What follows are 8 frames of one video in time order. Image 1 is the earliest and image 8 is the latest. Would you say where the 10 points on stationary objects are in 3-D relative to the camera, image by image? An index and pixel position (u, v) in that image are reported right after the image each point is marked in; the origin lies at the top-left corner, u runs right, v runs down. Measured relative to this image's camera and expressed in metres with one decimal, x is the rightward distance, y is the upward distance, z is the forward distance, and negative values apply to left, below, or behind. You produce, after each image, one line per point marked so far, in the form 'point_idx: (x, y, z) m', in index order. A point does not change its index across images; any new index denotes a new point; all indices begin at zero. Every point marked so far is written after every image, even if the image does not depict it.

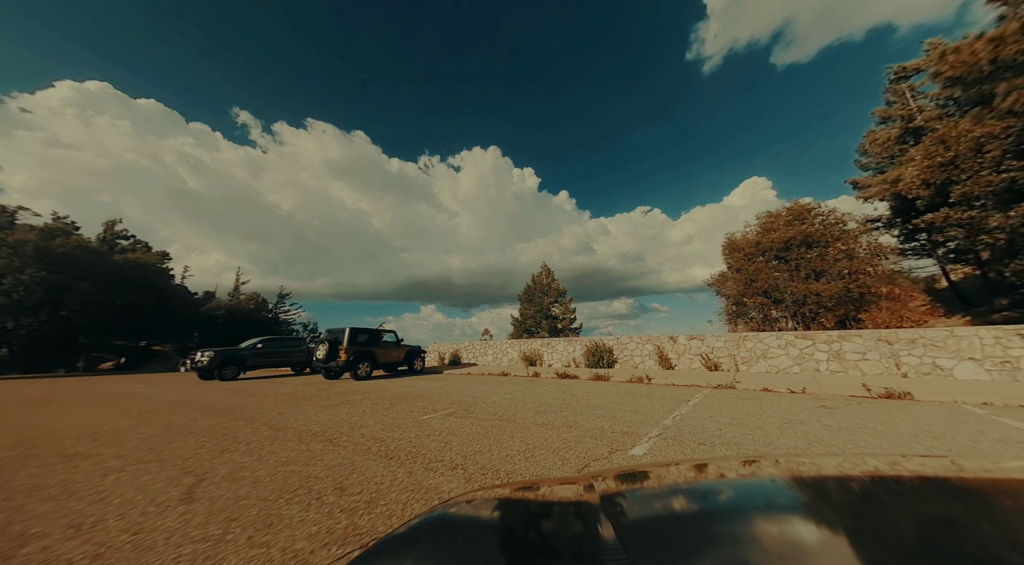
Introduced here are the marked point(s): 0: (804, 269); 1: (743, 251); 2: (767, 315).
0: (+14.6, +1.2, +13.2) m
1: (+13.5, +2.4, +15.6) m
2: (+13.8, -1.6, +14.4) m
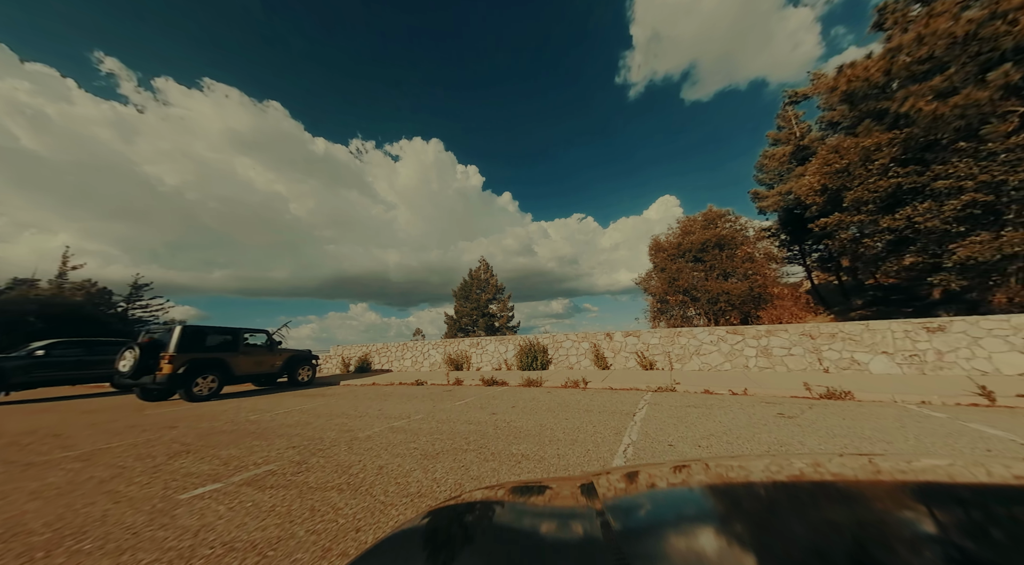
0: (+11.3, +1.1, +14.8) m
1: (+9.7, +2.3, +17.0) m
2: (+10.2, -1.6, +15.9) m
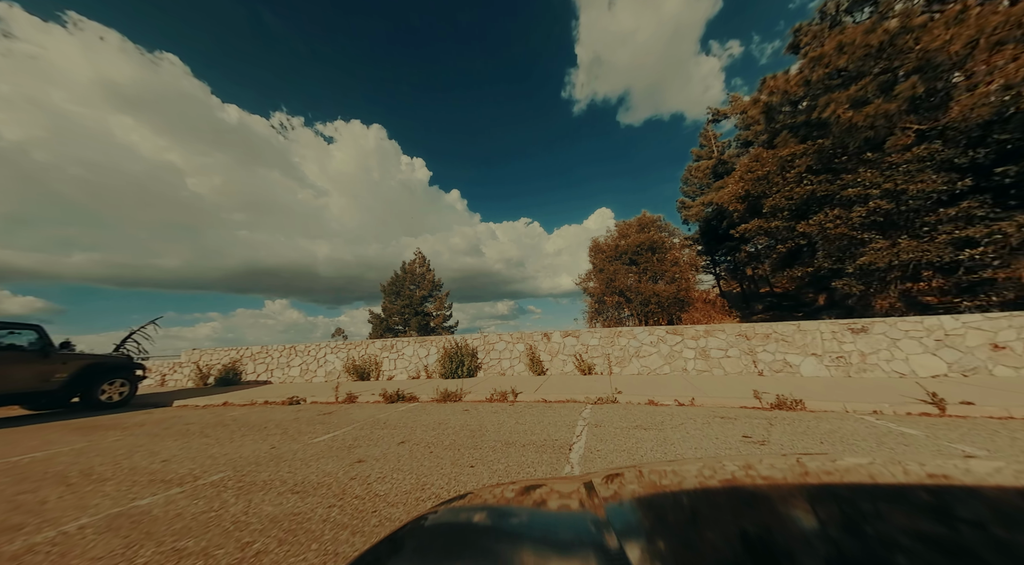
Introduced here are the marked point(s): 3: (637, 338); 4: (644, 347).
0: (+8.0, +0.8, +15.8) m
1: (+6.1, +2.1, +17.6) m
2: (+6.6, -1.8, +16.6) m
3: (+4.2, -1.9, +9.0) m
4: (+4.4, -2.1, +8.8) m
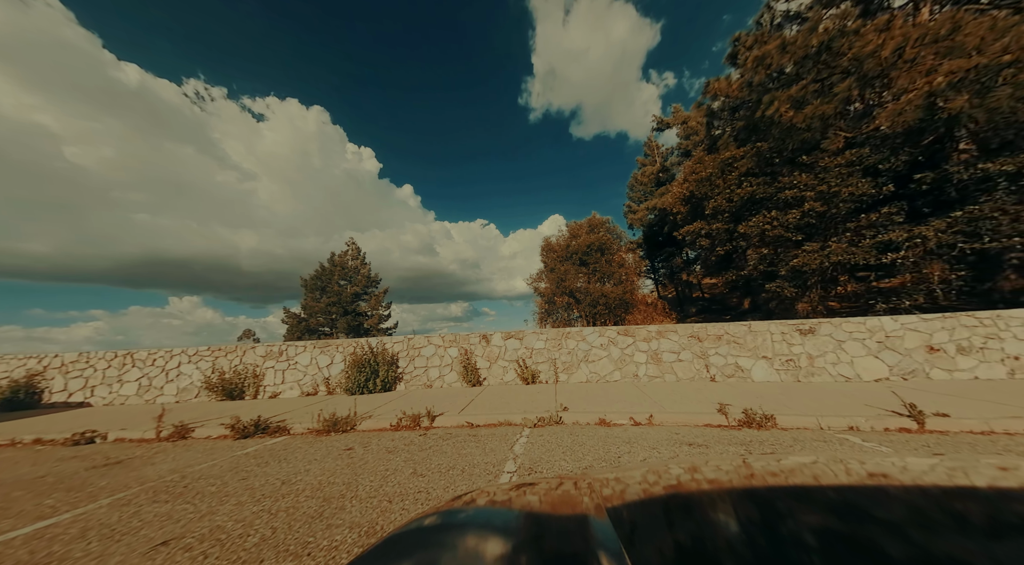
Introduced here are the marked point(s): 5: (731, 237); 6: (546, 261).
0: (+5.0, +0.7, +16.1) m
1: (+2.9, +2.0, +17.6) m
2: (+3.5, -1.9, +16.6) m
3: (+2.4, -1.9, +8.7) m
4: (+2.6, -2.1, +8.6) m
5: (+9.1, +2.5, +10.1) m
6: (+2.3, +1.6, +18.3) m
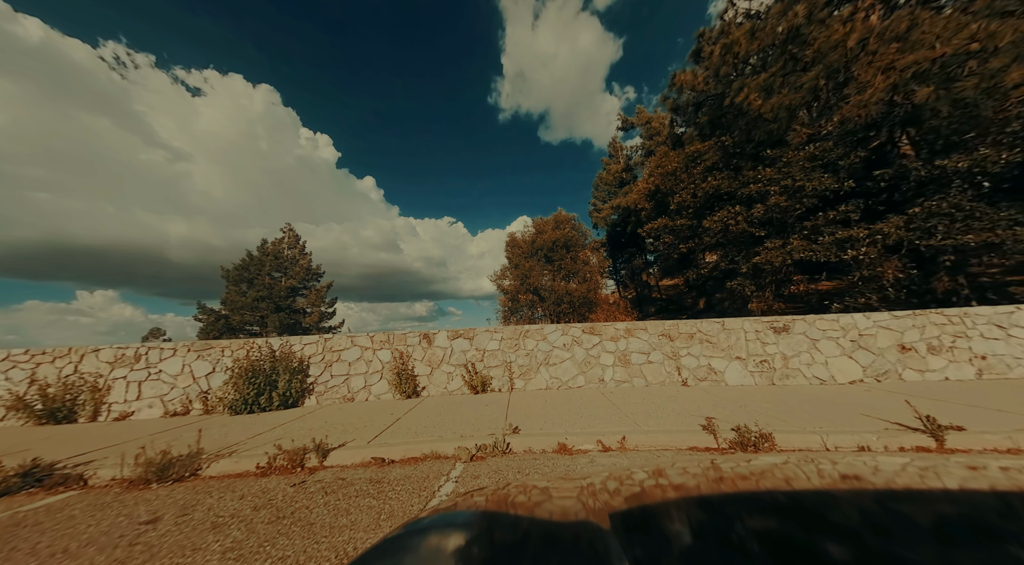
0: (+2.9, +0.7, +16.0) m
1: (+0.6, +2.1, +17.1) m
2: (+1.2, -1.9, +16.3) m
3: (+1.1, -1.8, +8.3) m
4: (+1.3, -2.0, +8.1) m
5: (+7.7, +2.5, +10.5) m
6: (-0.1, +1.7, +17.8) m
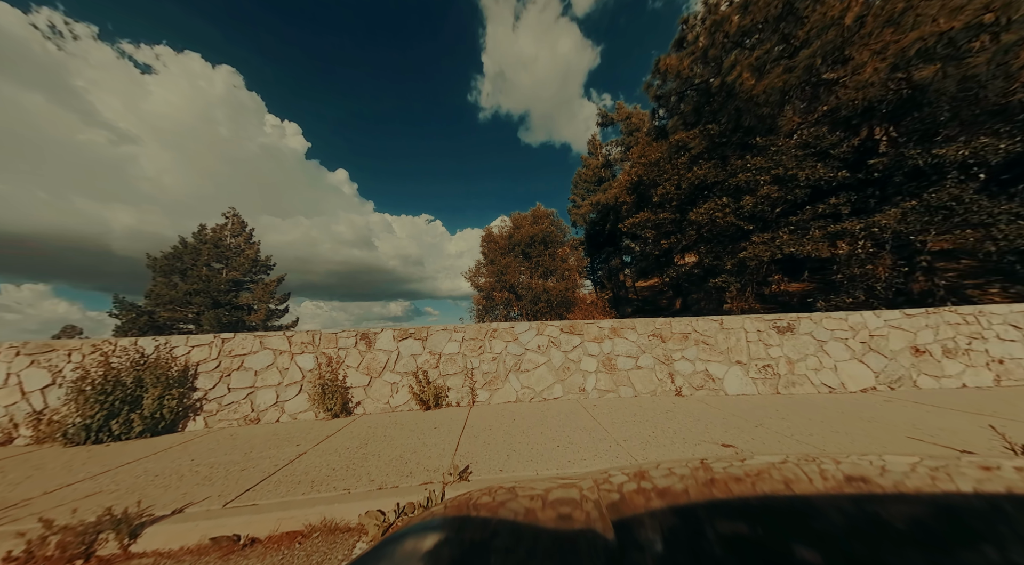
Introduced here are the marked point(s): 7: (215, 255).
0: (+1.5, +0.8, +15.6) m
1: (-0.8, +2.2, +16.5) m
2: (-0.2, -1.8, +15.7) m
3: (+0.3, -1.7, +7.7) m
4: (+0.5, -1.9, +7.6) m
5: (+6.8, +2.4, +10.5) m
6: (-1.6, +1.8, +17.2) m
7: (-20.5, +2.0, +18.4) m
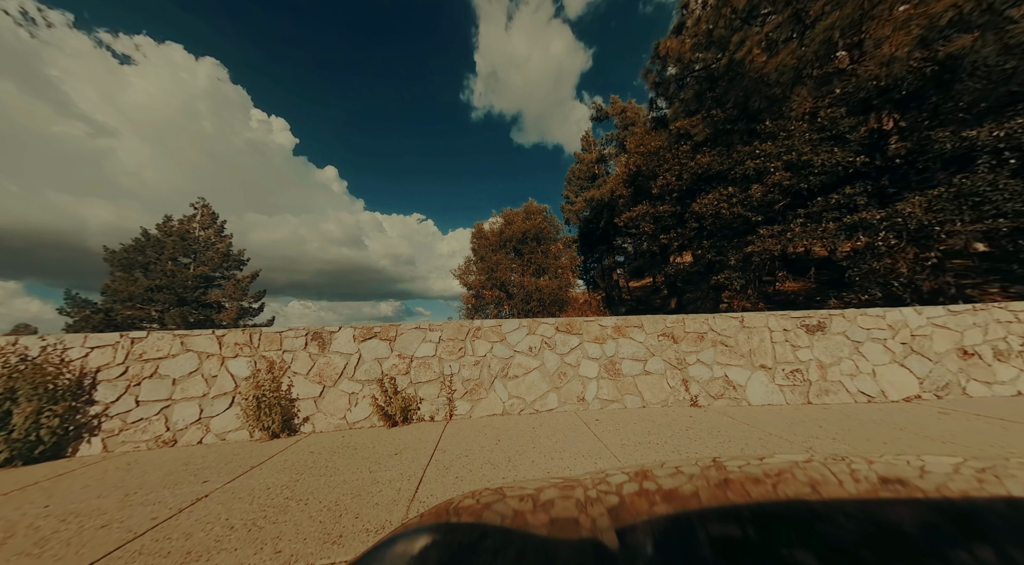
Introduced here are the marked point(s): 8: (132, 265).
0: (+1.0, +0.8, +15.2) m
1: (-1.3, +2.3, +16.1) m
2: (-0.7, -1.7, +15.3) m
3: (0.0, -1.6, +7.3) m
4: (+0.2, -1.9, +7.2) m
5: (+6.5, +2.5, +10.3) m
6: (-2.1, +1.9, +16.7) m
7: (-21.1, +2.2, +17.4) m
8: (-26.0, +1.2, +18.4) m
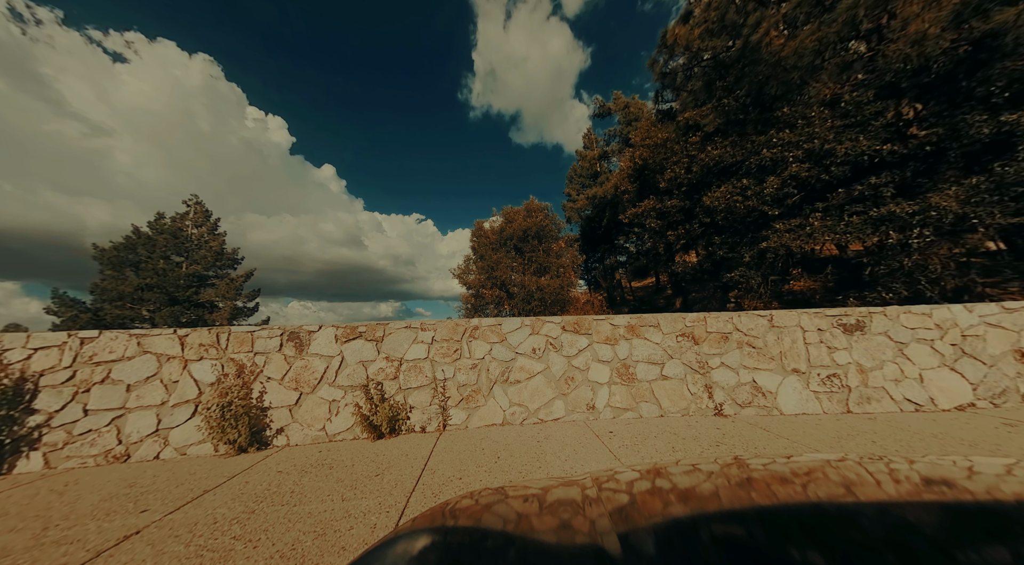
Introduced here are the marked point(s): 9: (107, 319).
0: (+1.1, +0.8, +15.0) m
1: (-1.3, +2.3, +15.9) m
2: (-0.7, -1.7, +15.1) m
3: (0.0, -1.6, +7.1) m
4: (+0.3, -1.8, +7.0) m
5: (+6.5, +2.5, +10.1) m
6: (-2.1, +1.9, +16.5) m
7: (-21.1, +2.2, +17.2) m
8: (-25.9, +1.2, +18.2) m
9: (-24.4, -2.3, +16.3) m
